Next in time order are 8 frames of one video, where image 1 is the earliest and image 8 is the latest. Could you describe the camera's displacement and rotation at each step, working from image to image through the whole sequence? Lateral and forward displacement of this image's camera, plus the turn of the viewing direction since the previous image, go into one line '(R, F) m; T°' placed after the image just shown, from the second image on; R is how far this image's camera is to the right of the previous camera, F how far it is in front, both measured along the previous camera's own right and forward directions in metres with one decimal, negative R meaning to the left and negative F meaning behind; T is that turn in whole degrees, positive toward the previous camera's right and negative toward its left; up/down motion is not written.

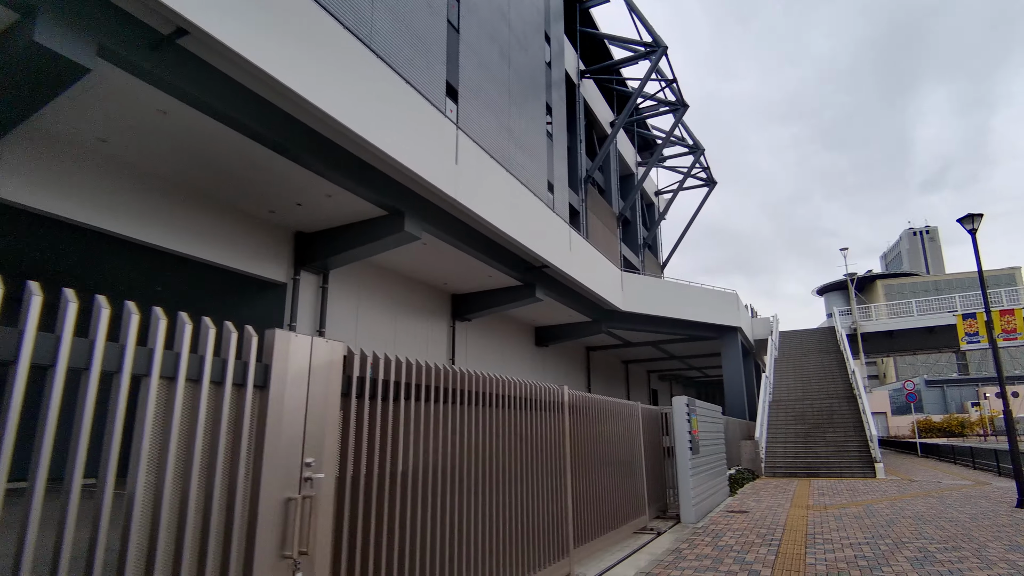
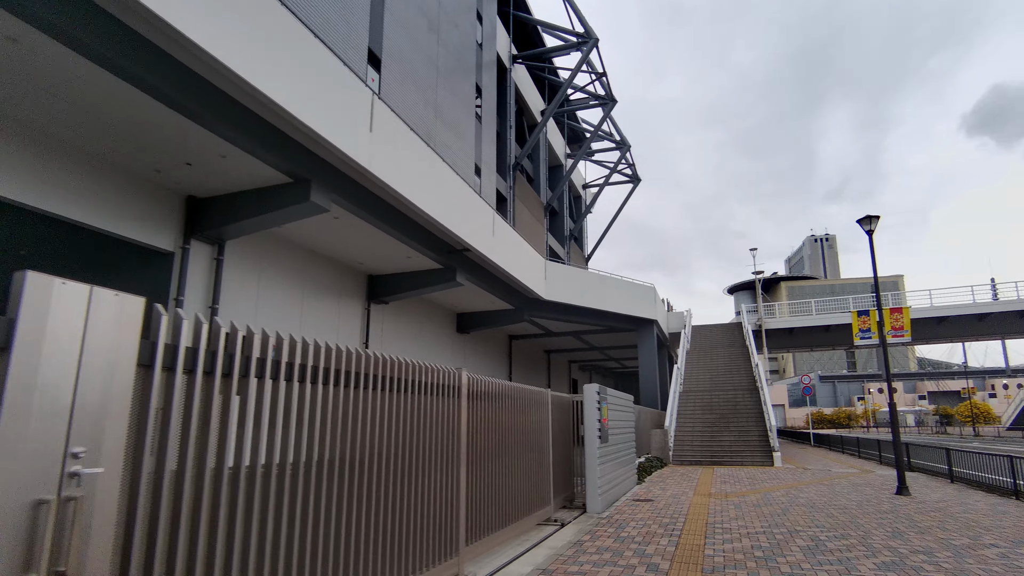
(+0.3, +0.5) m; +7°
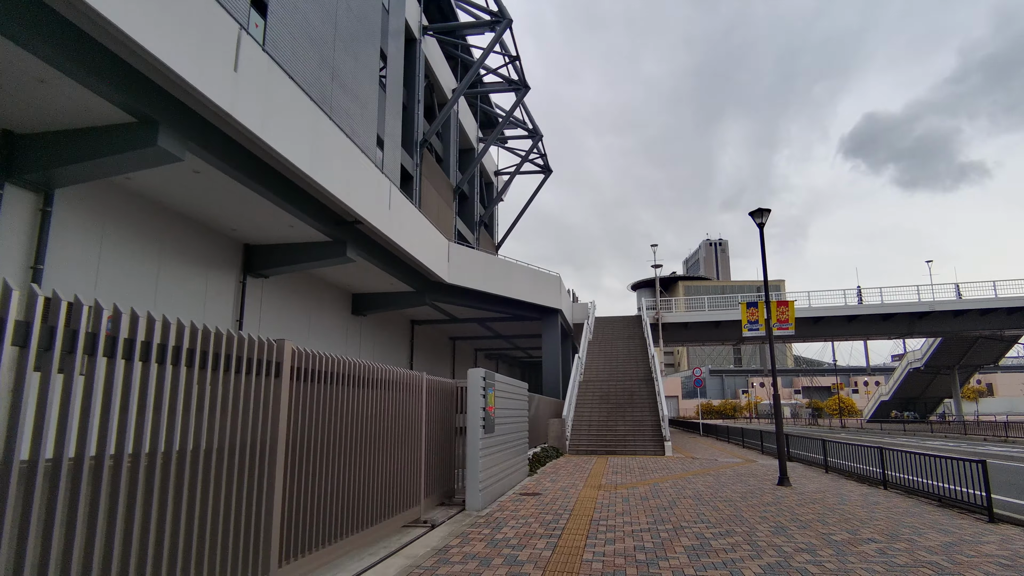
(+0.4, +0.8) m; +9°
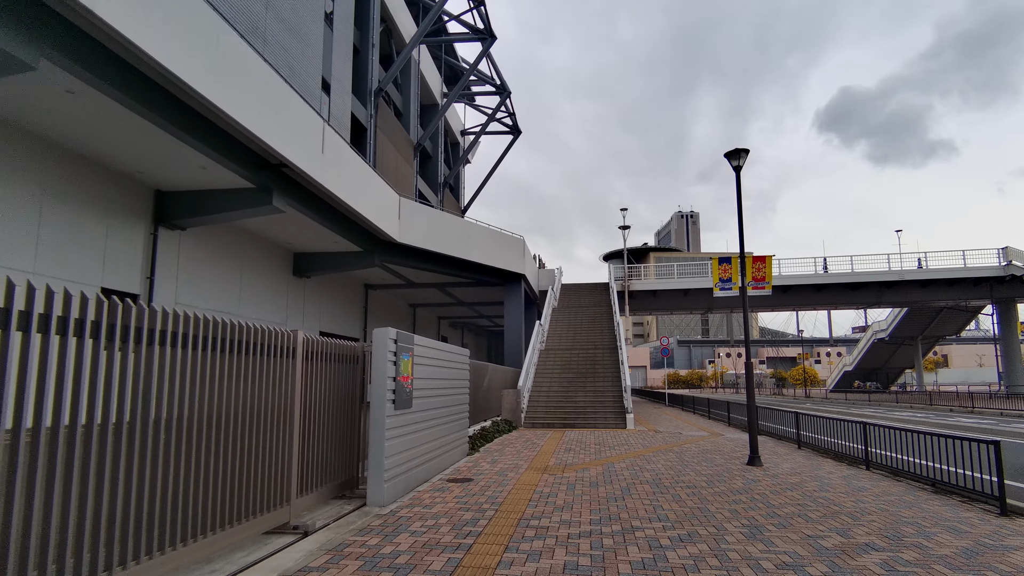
(+0.6, +1.5) m; +3°
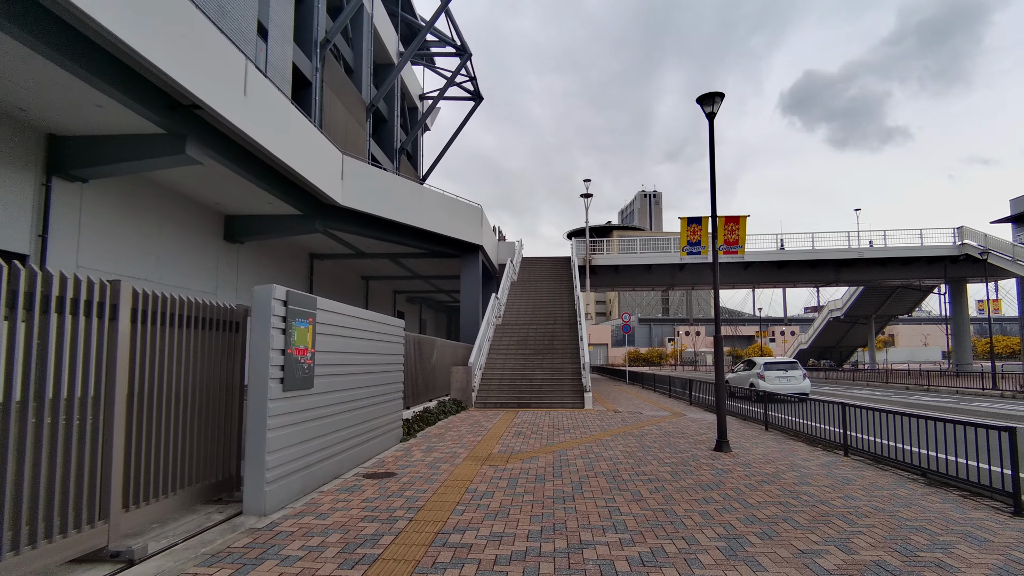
(+0.3, +1.2) m; +4°
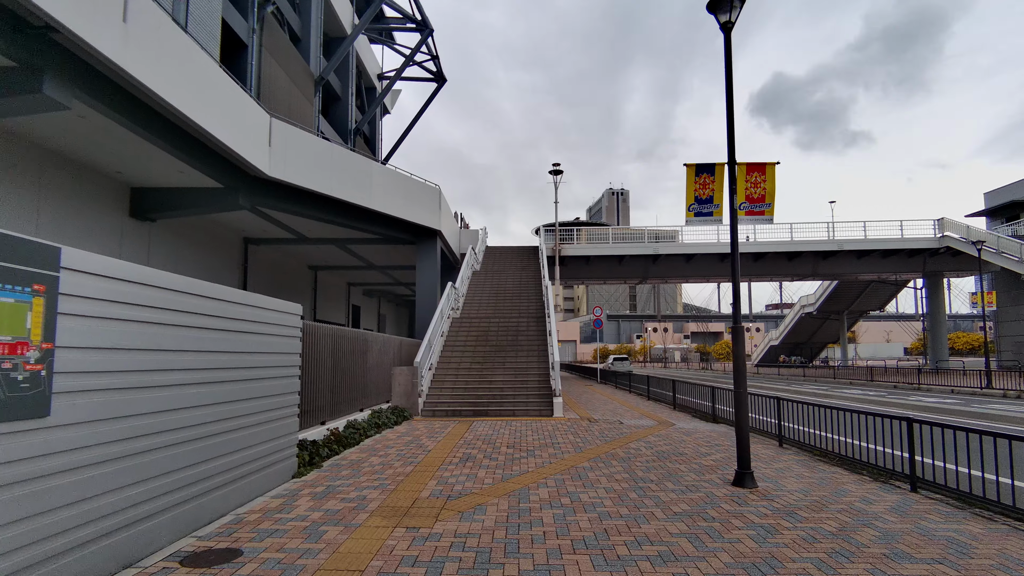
(+0.3, +2.3) m; +3°
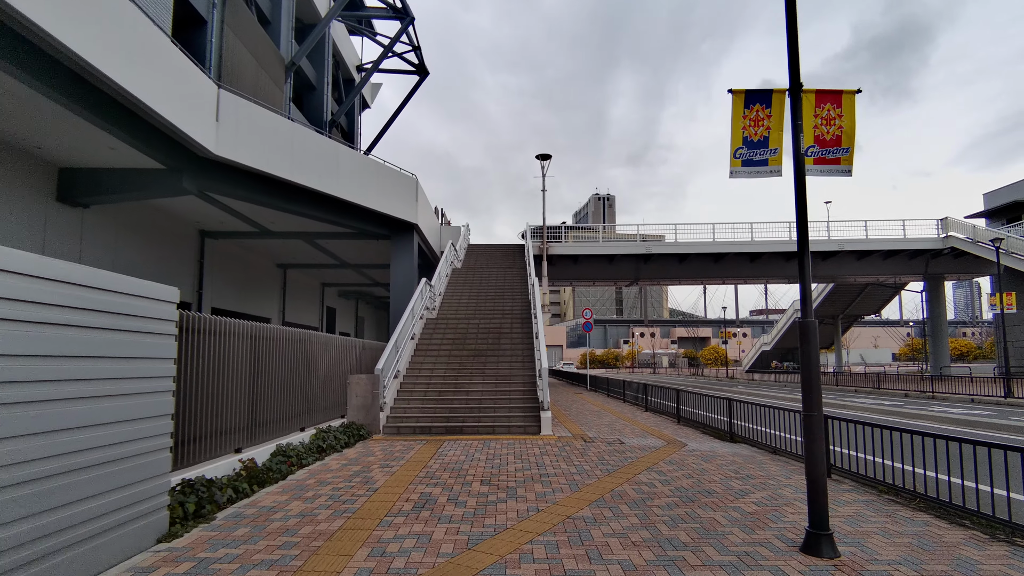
(+0.1, +1.7) m; +1°
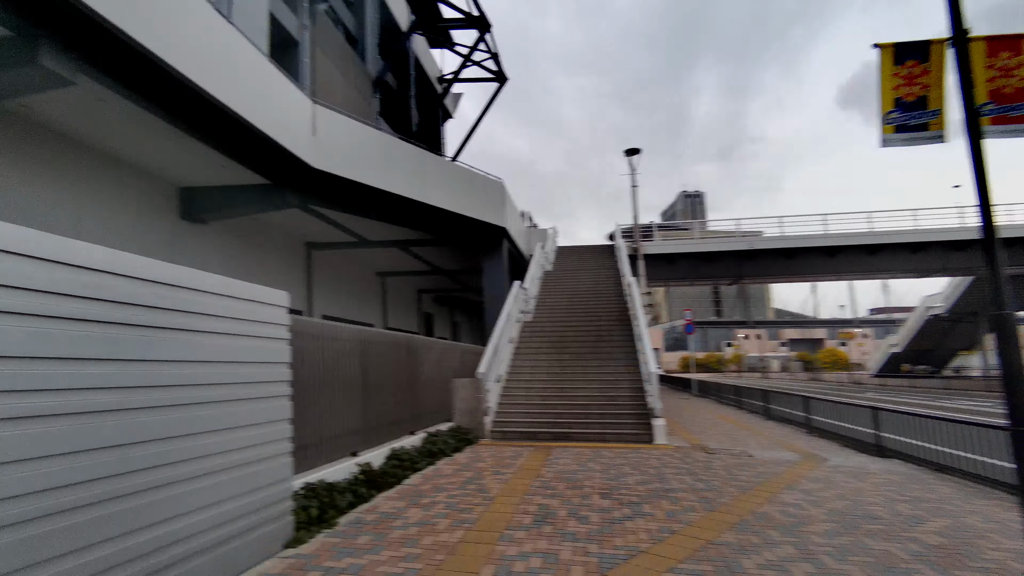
(-0.2, +0.3) m; -9°
